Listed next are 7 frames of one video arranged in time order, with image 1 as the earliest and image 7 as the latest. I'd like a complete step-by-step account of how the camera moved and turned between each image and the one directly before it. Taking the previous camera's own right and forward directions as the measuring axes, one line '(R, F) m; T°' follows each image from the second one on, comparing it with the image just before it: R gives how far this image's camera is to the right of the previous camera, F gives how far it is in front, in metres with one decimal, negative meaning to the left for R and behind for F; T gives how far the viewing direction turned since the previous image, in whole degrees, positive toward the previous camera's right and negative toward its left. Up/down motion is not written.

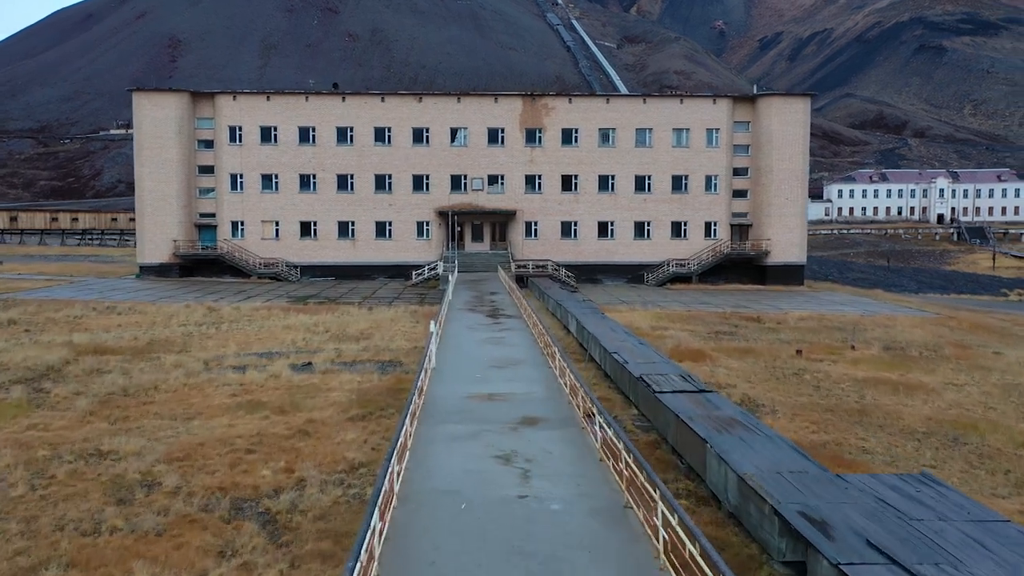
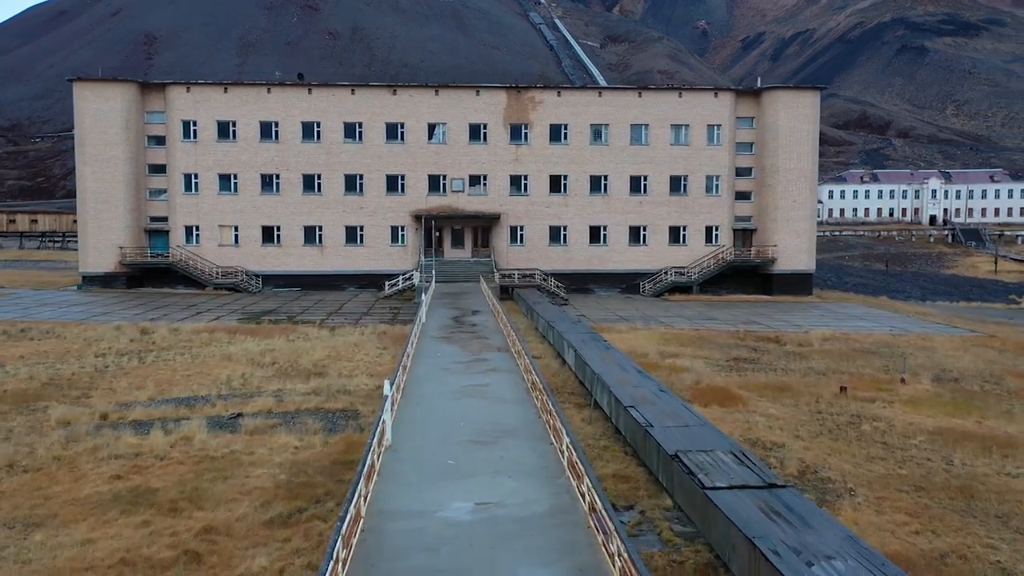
(0.0, +4.1) m; +1°
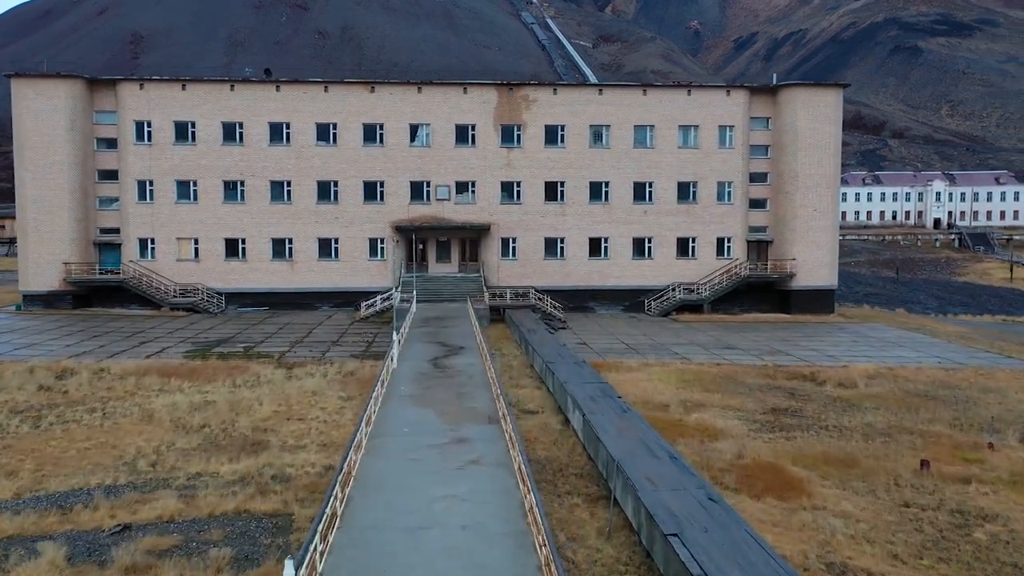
(0.0, +4.2) m; +1°
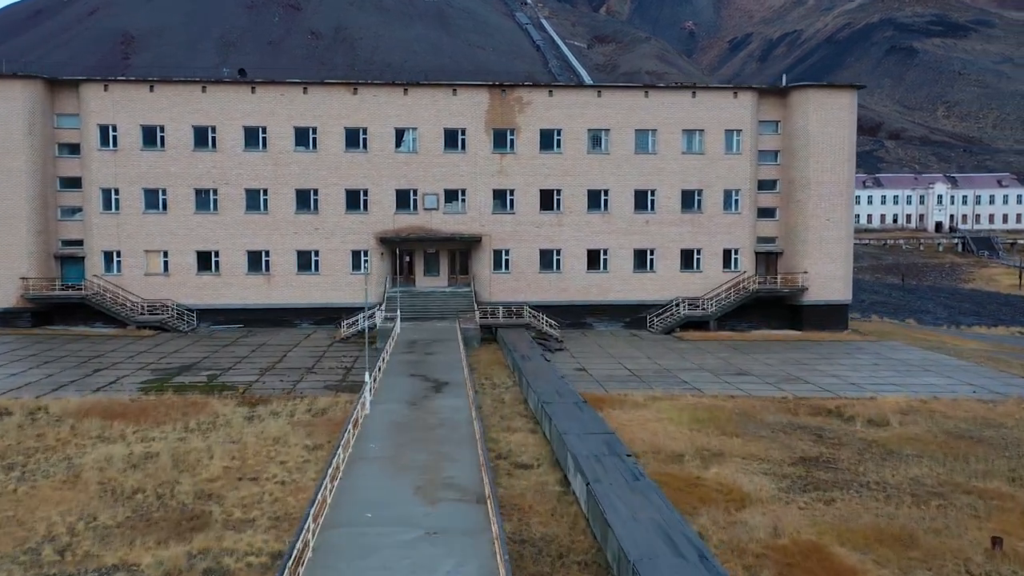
(+0.1, +2.5) m; 0°
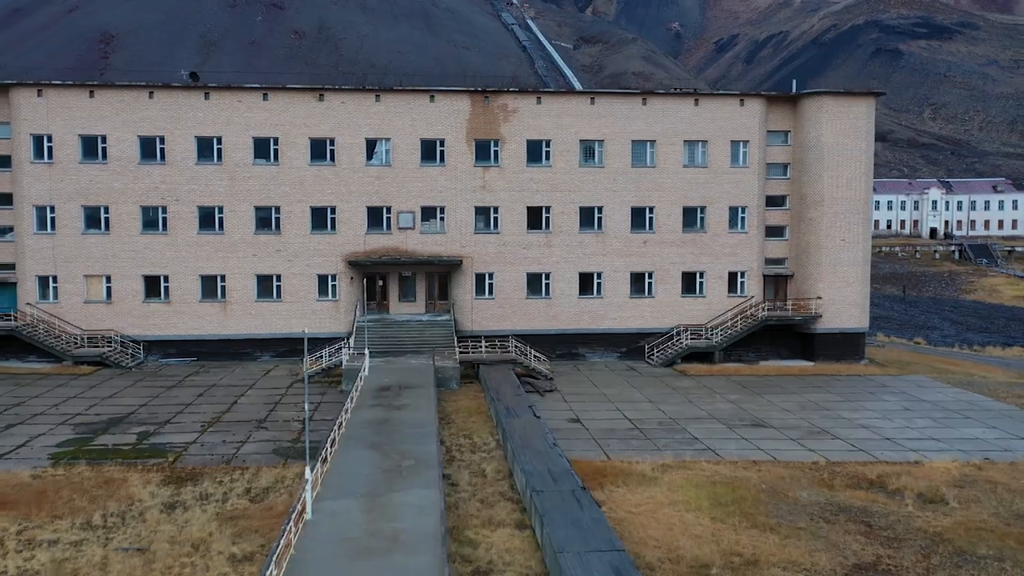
(+0.1, +3.5) m; +1°
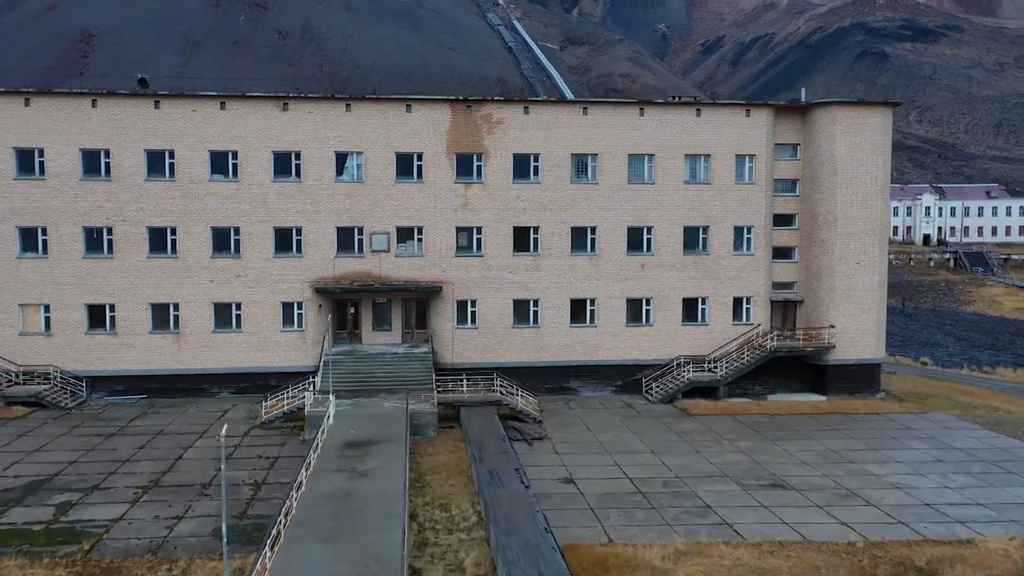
(+0.1, +3.0) m; +1°
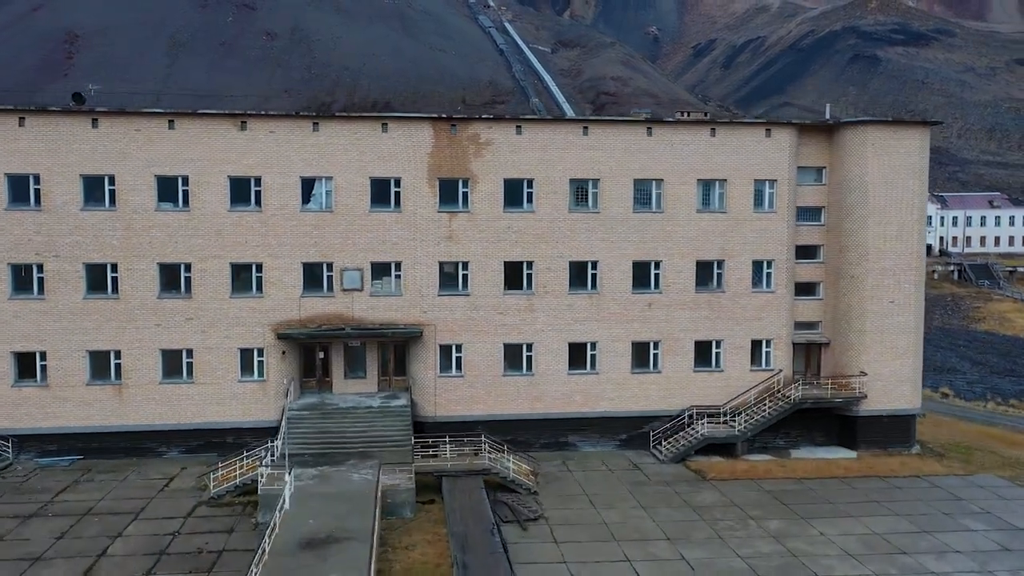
(0.0, +3.6) m; +1°
